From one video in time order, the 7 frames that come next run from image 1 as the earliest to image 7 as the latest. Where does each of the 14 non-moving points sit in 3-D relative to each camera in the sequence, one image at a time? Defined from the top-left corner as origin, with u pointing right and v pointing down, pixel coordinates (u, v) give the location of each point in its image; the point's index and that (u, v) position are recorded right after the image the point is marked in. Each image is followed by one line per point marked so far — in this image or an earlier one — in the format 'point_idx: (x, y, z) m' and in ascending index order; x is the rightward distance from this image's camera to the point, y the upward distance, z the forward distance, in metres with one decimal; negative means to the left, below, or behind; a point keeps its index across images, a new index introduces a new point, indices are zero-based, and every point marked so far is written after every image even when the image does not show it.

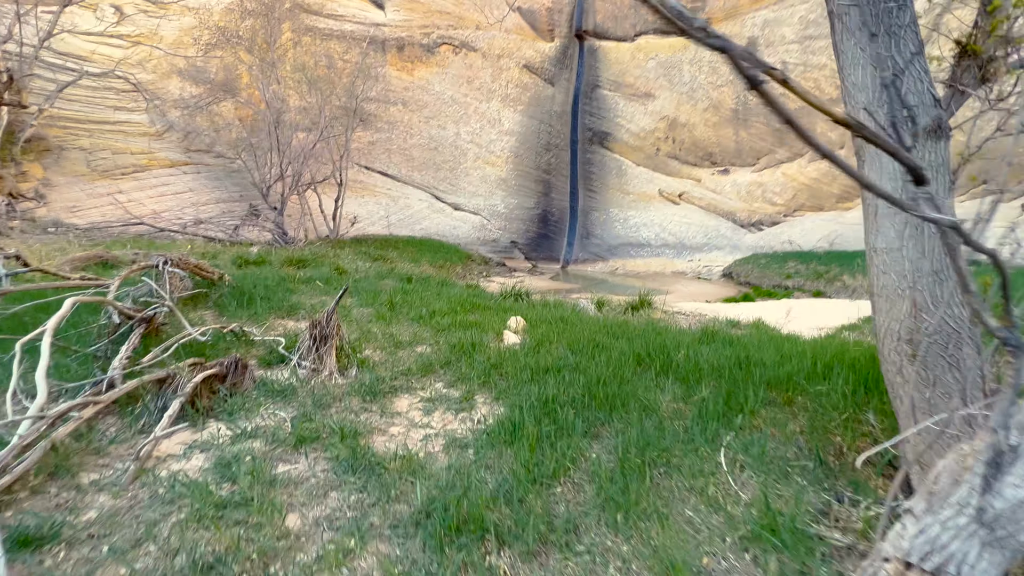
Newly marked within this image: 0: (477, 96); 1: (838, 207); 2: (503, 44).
0: (-1.2, +6.6, +15.5) m
1: (+8.2, +2.1, +11.5) m
2: (-0.4, +8.4, +15.7) m
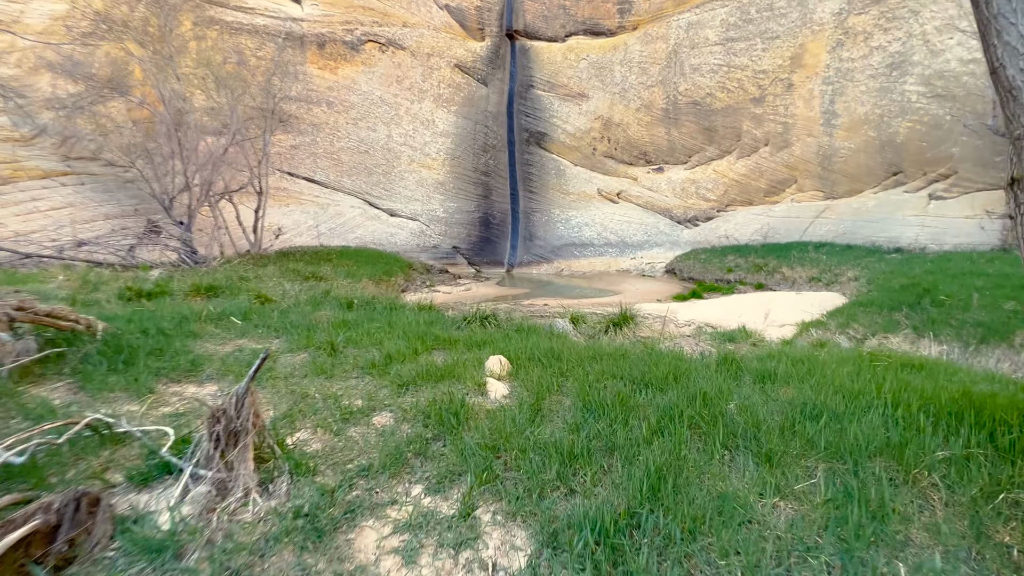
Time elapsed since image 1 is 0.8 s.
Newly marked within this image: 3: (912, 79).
0: (-3.4, +6.2, +14.7) m
1: (+6.7, +2.3, +12.0) m
2: (-2.7, +8.1, +15.0) m
3: (+8.8, +4.6, +9.9) m
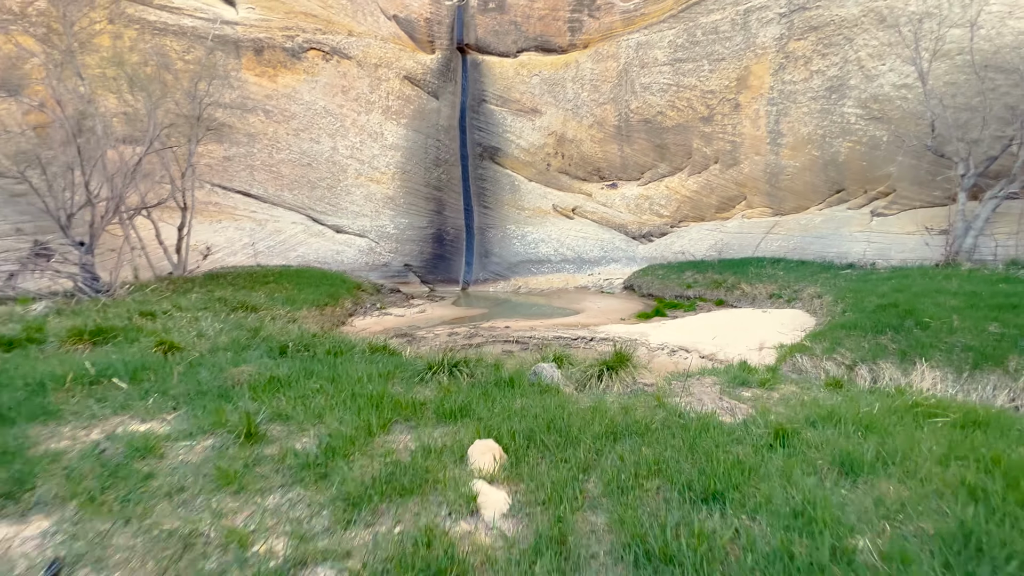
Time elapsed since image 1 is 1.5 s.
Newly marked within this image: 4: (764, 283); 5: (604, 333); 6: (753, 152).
0: (-4.9, +5.6, +13.9) m
1: (+5.5, +1.9, +12.2) m
2: (-4.2, +7.4, +14.4) m
3: (+7.8, +4.3, +10.4) m
4: (+5.0, +0.1, +8.9) m
5: (+1.4, -0.7, +6.8) m
6: (+6.2, +3.5, +11.7) m
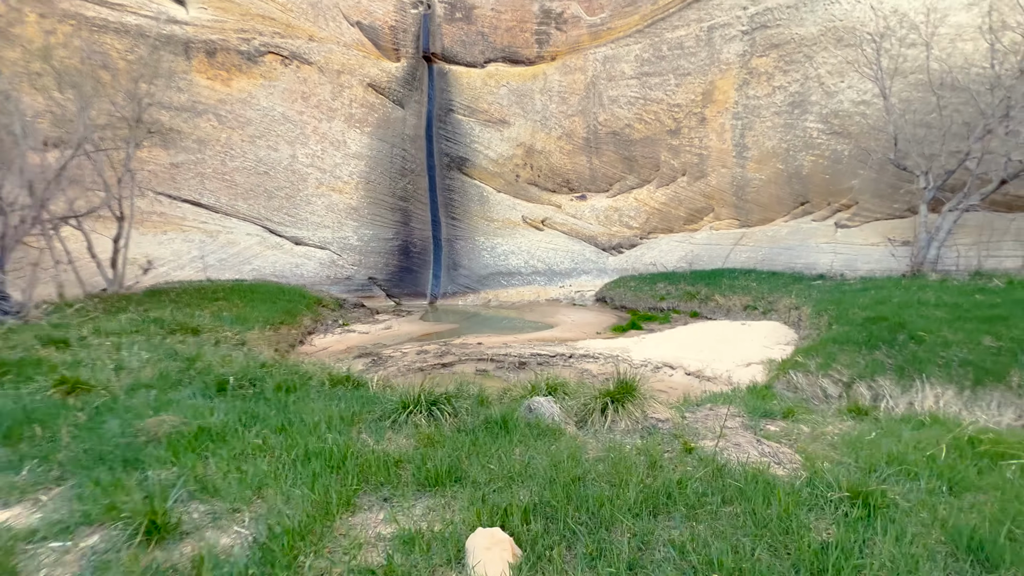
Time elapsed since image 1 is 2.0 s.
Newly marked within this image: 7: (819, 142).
0: (-5.8, +5.1, +13.3) m
1: (+4.7, +1.6, +12.3) m
2: (-5.2, +7.0, +13.8) m
3: (+7.1, +4.1, +10.7) m
4: (+4.4, -0.1, +8.8) m
5: (+1.0, -0.9, +6.5) m
6: (+5.4, +3.2, +11.9) m
7: (+7.2, +3.4, +10.5) m
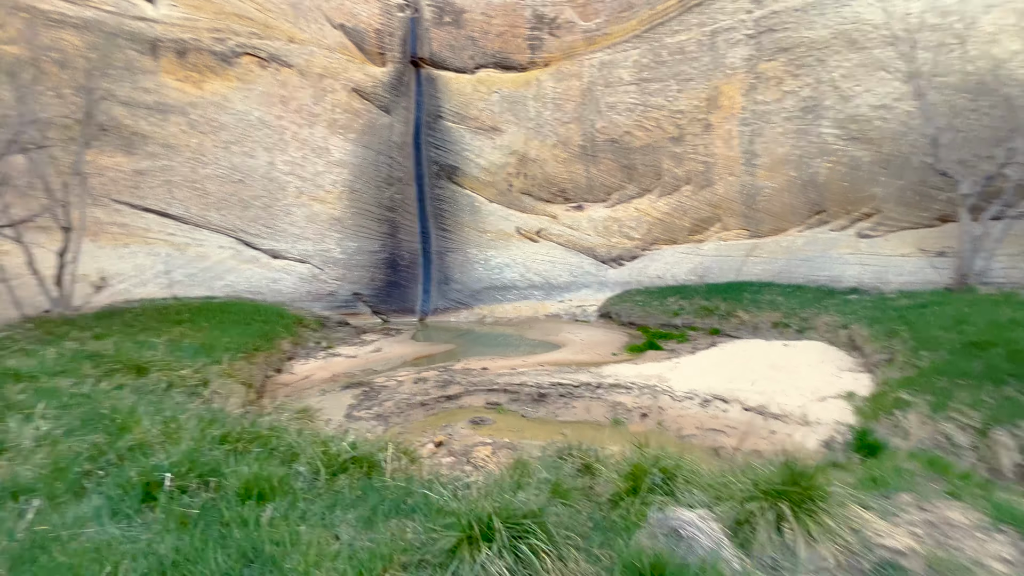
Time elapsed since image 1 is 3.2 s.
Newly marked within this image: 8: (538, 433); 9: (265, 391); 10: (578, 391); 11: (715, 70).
0: (-5.9, +4.7, +12.3) m
1: (+4.7, +1.2, +11.6) m
2: (-5.4, +6.5, +12.9) m
3: (+7.1, +3.8, +10.2) m
4: (+4.5, -0.4, +8.1) m
5: (+1.2, -1.1, +5.7) m
6: (+5.4, +2.9, +11.3) m
7: (+7.2, +3.1, +10.0) m
8: (+0.3, -1.6, +4.8) m
9: (-3.4, -1.4, +6.1) m
10: (+0.8, -1.2, +5.5) m
11: (+5.3, +5.7, +11.8) m
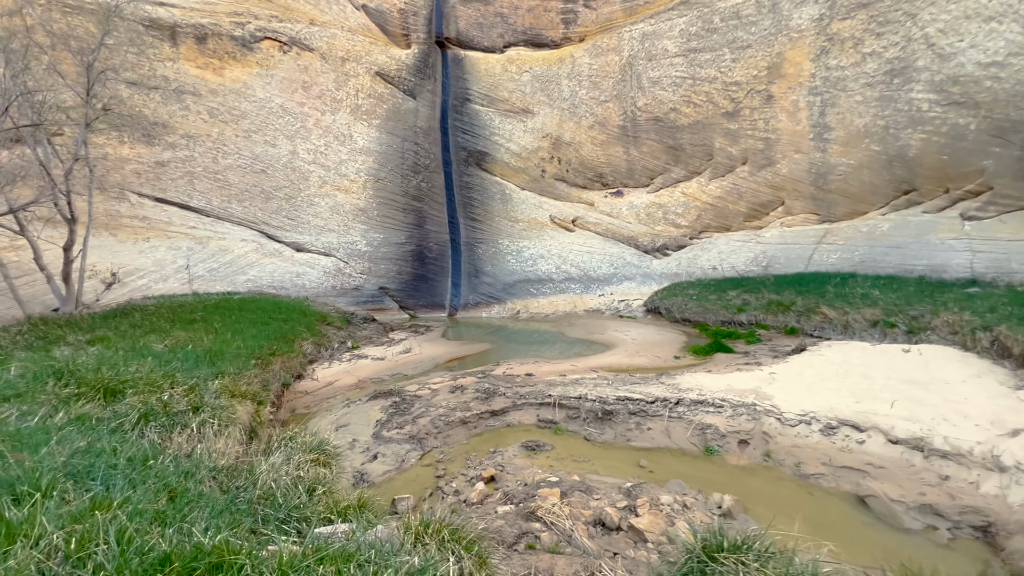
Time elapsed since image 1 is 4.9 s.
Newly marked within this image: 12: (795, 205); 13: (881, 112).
0: (-5.0, +4.8, +11.5) m
1: (+5.6, +1.4, +10.4) m
2: (-4.4, +6.7, +12.1) m
3: (+7.9, +3.9, +8.8) m
4: (+5.3, -0.3, +6.9) m
5: (+1.8, -1.1, +4.6) m
6: (+6.3, +3.1, +10.0) m
7: (+8.0, +3.3, +8.6) m
8: (+0.9, -1.5, +3.9) m
9: (-2.7, -1.4, +5.3) m
10: (+1.4, -1.2, +4.5) m
11: (+6.2, +5.9, +10.4) m
12: (+6.3, +1.8, +9.9) m
13: (+7.5, +3.5, +9.1) m
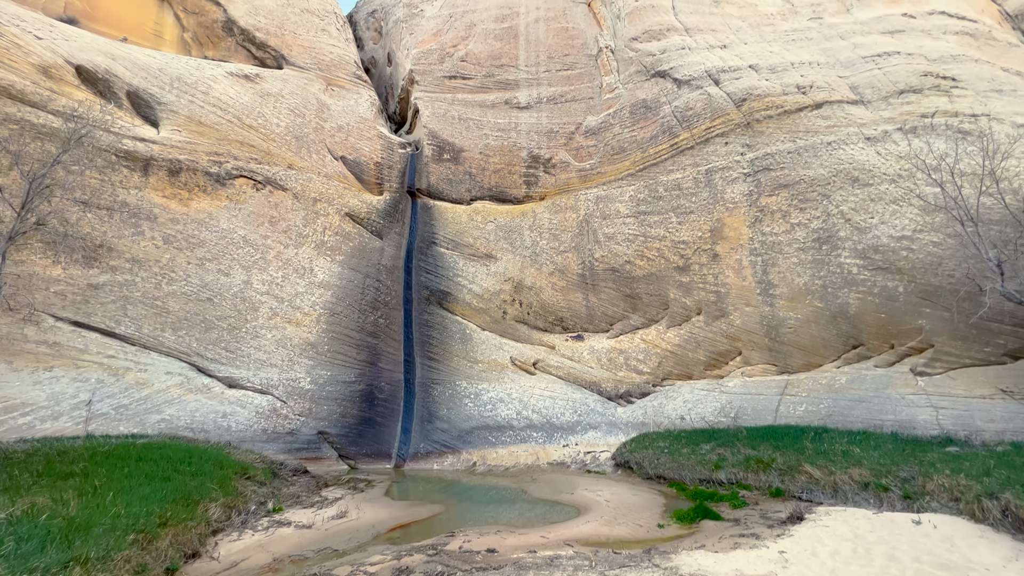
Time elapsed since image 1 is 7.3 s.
0: (-5.9, +1.4, +11.5) m
1: (+4.7, -2.0, +10.3) m
2: (-5.3, +3.0, +12.6) m
3: (+7.2, +0.8, +9.8) m
4: (+4.7, -2.6, +6.5) m
5: (+1.5, -2.4, +3.8) m
6: (+5.5, -0.3, +10.5) m
7: (+7.3, +0.2, +9.4) m
8: (+0.6, -2.6, +2.8) m
9: (-3.1, -2.7, +3.9) m
10: (+1.1, -2.5, +3.5) m
11: (+5.4, +2.2, +11.8) m
12: (+5.5, -1.5, +10.1) m
13: (+6.8, +0.3, +10.0) m
